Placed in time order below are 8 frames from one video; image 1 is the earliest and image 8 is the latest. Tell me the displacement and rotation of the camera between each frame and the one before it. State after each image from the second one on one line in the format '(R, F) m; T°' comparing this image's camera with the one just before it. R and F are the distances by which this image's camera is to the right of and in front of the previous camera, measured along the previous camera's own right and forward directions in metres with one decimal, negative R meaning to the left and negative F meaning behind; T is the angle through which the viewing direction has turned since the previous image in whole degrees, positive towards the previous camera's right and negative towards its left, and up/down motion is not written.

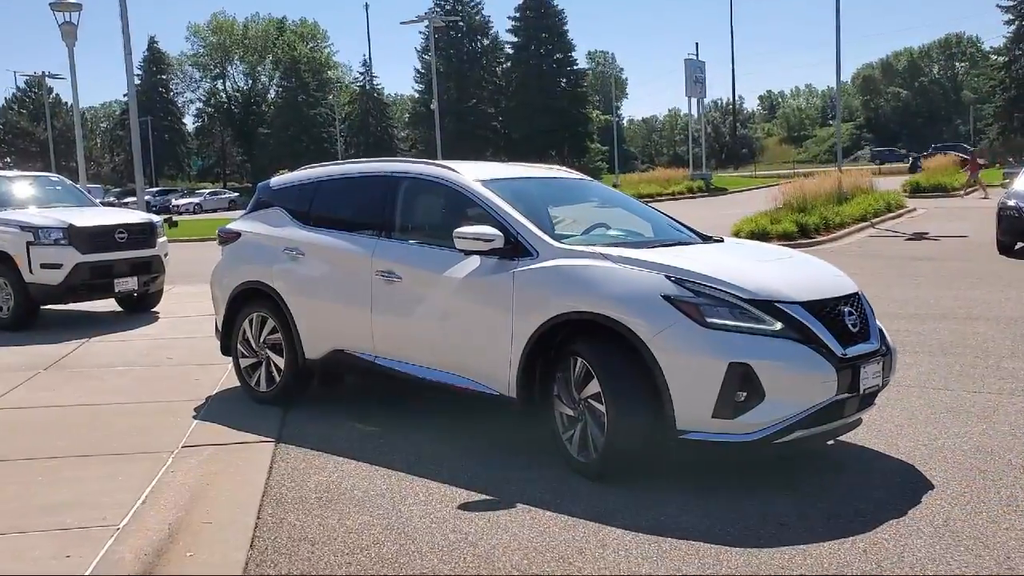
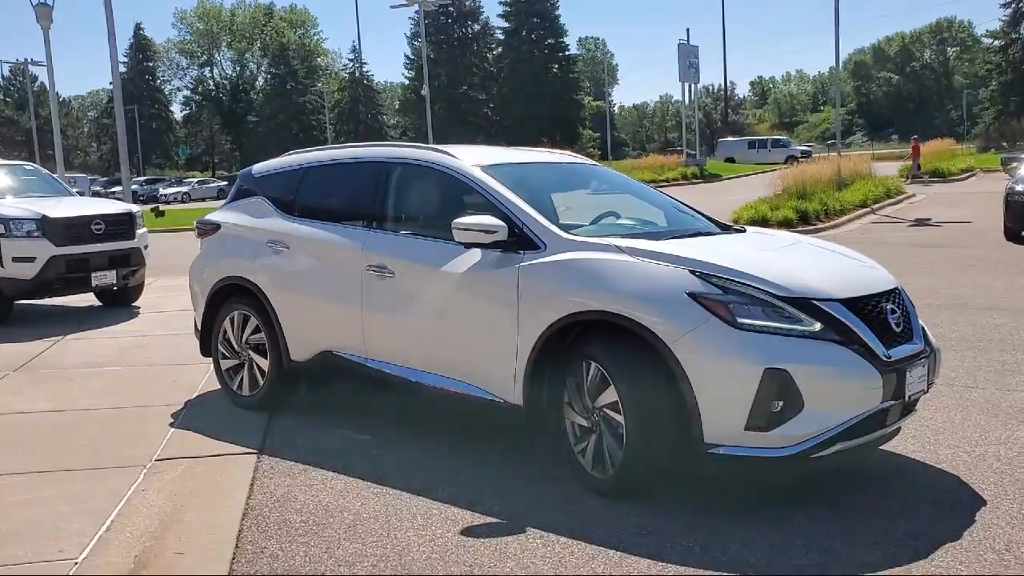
(-0.1, +0.5) m; +1°
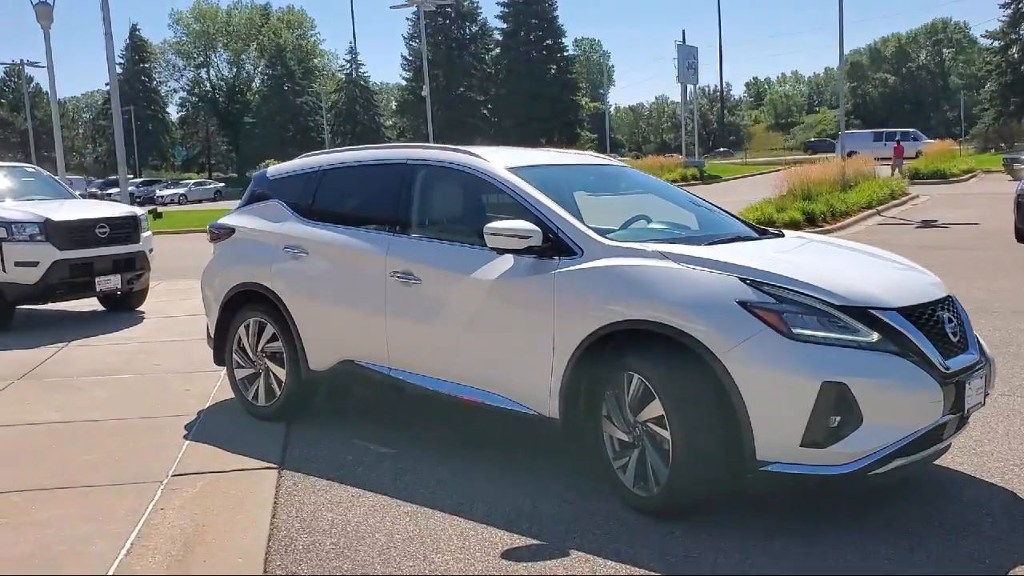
(-0.2, +0.2) m; 0°
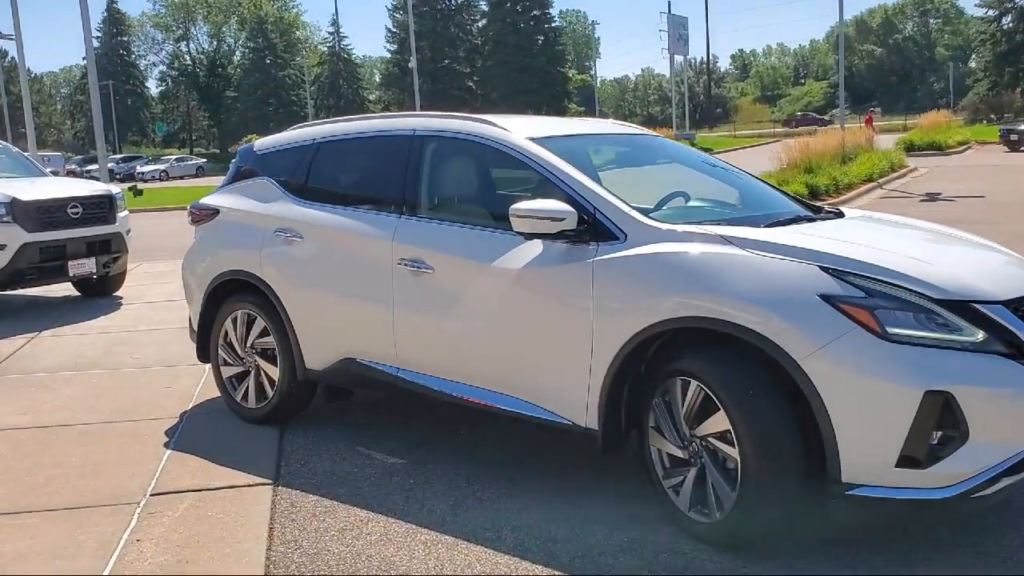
(-0.2, +0.6) m; +1°
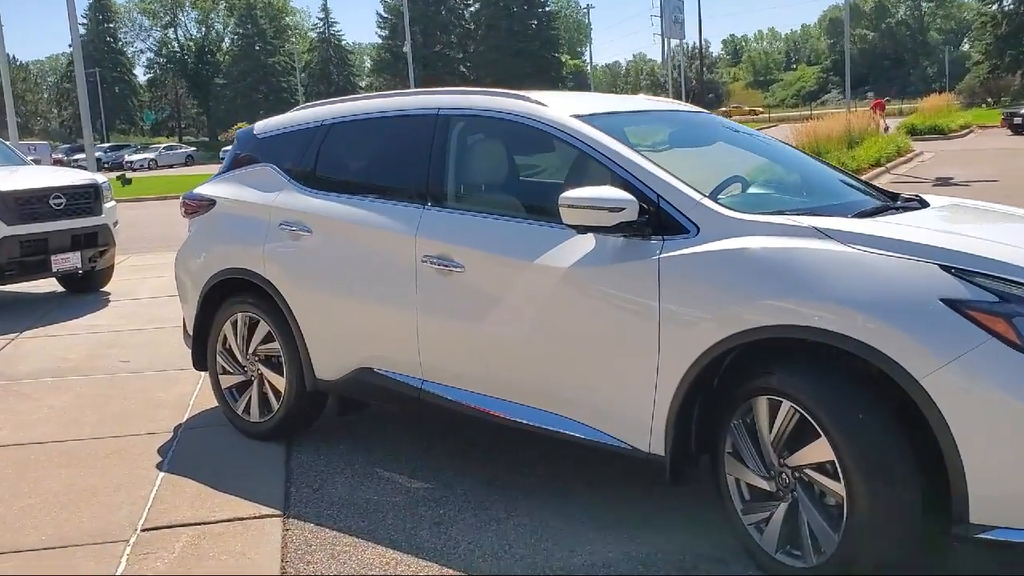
(-0.2, +0.6) m; +1°
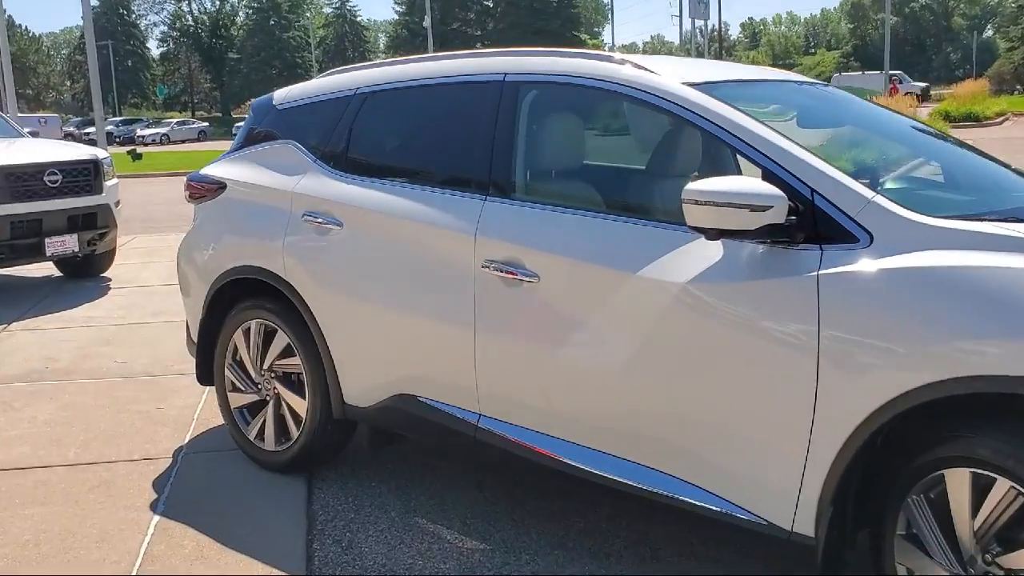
(-0.3, +0.9) m; -1°
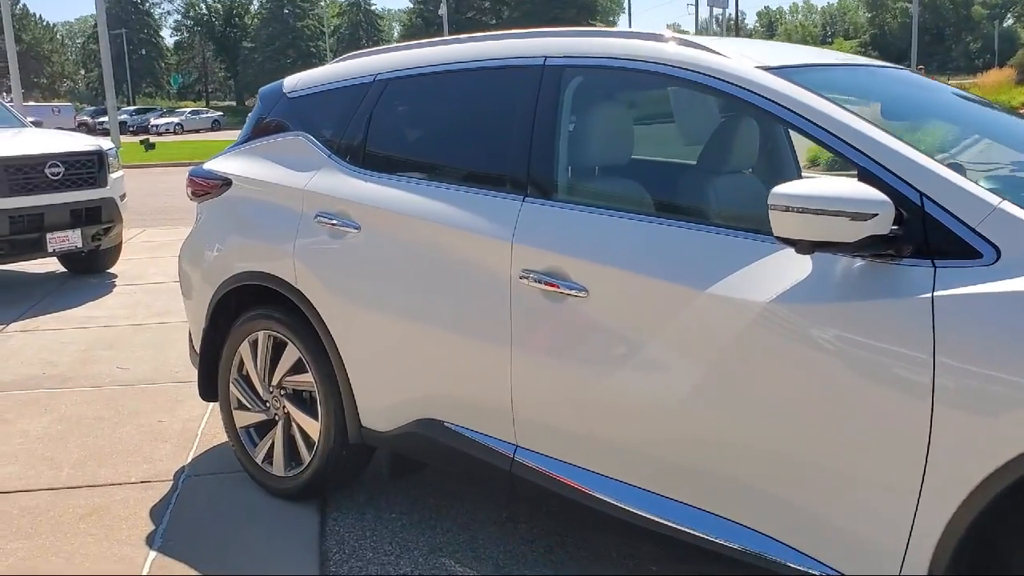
(-0.1, +0.4) m; -1°
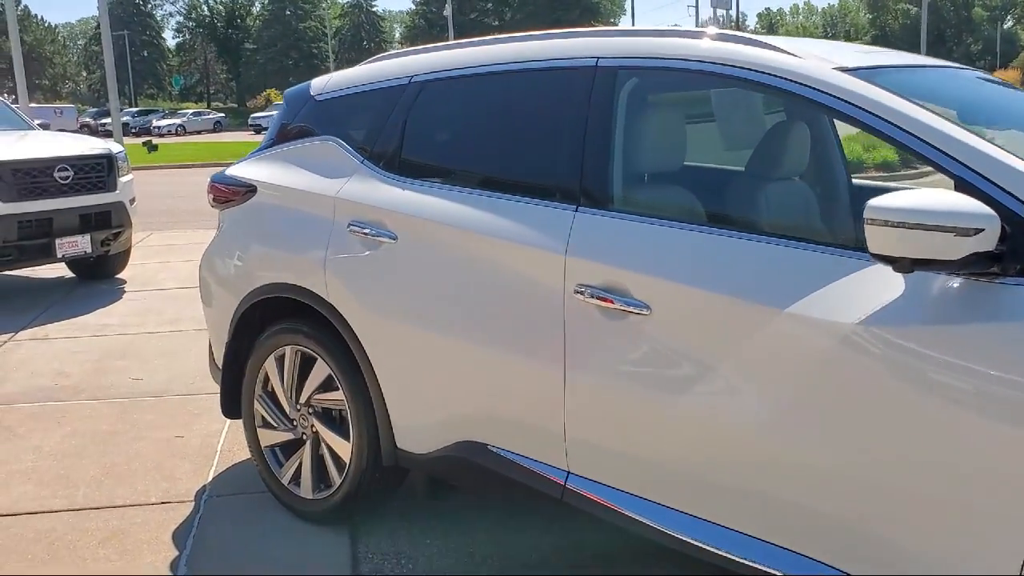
(-0.1, +0.2) m; 0°
